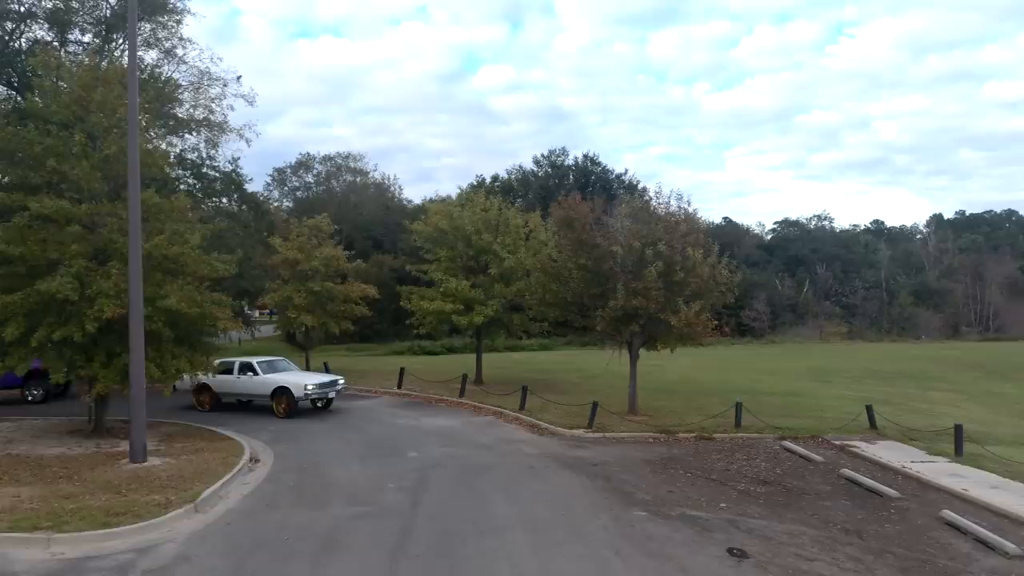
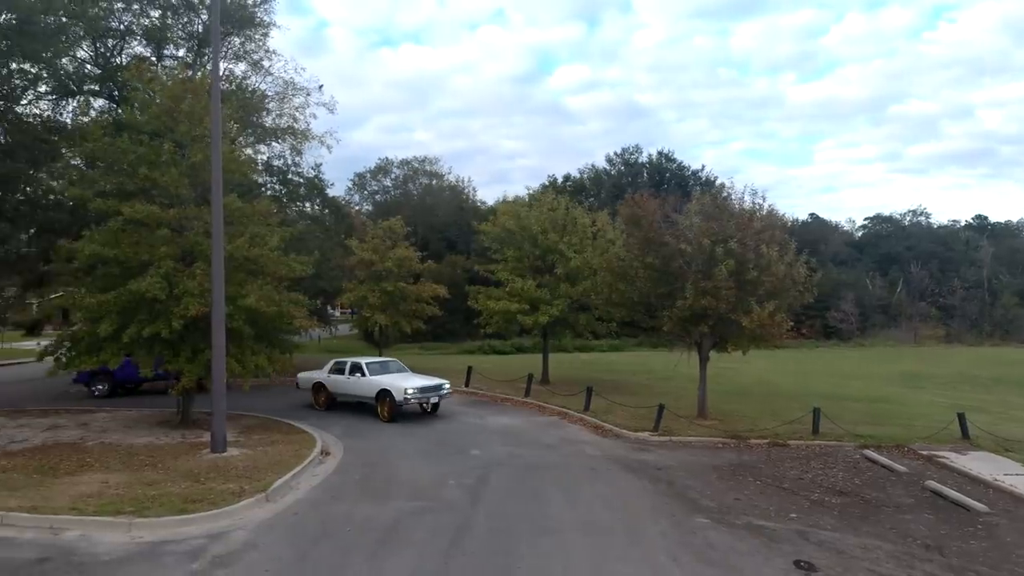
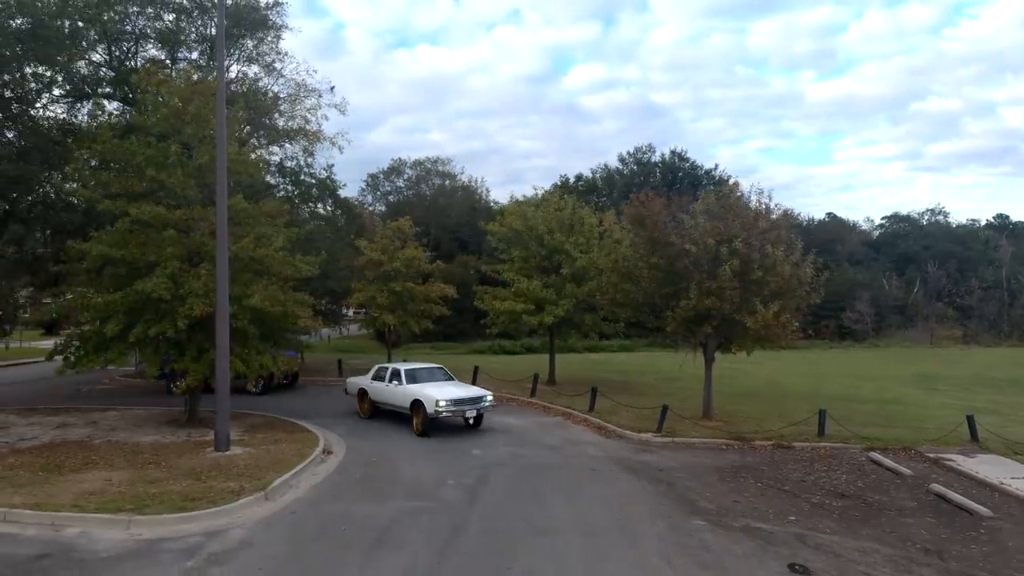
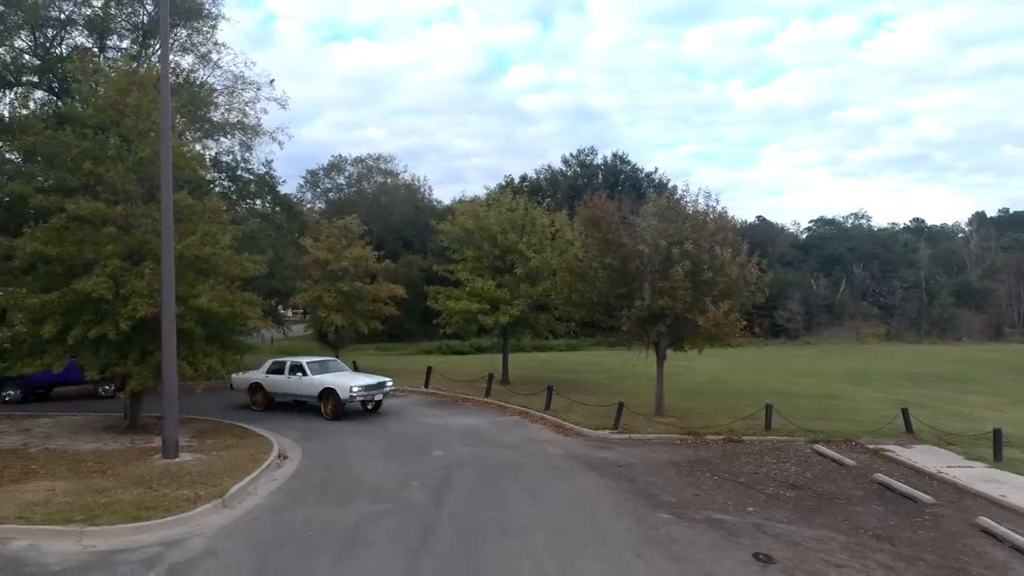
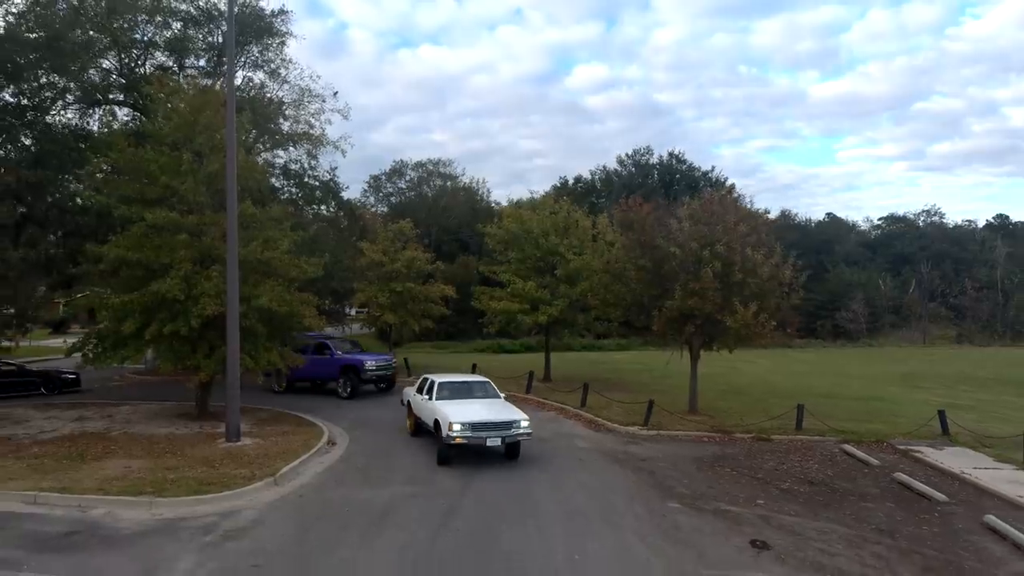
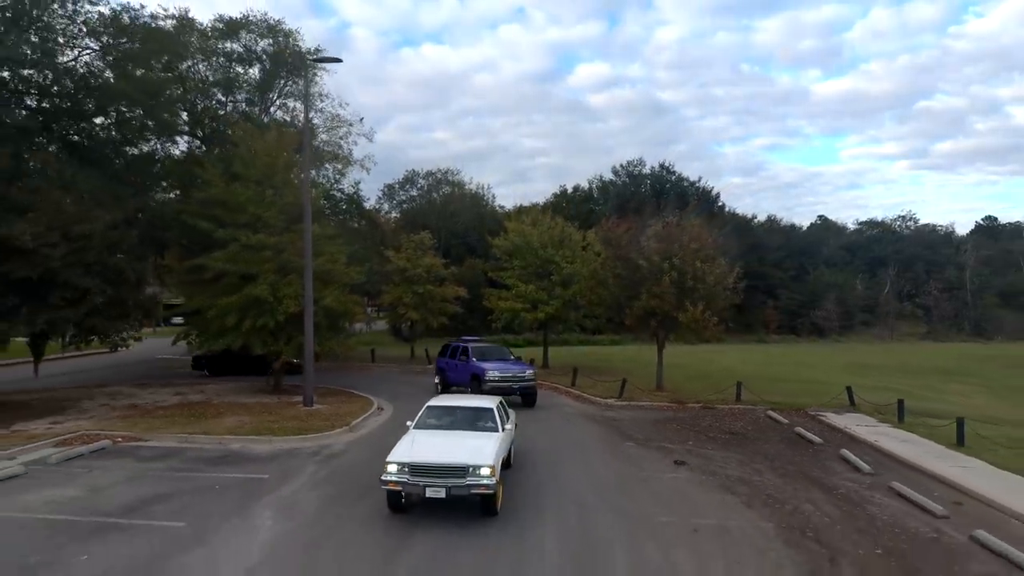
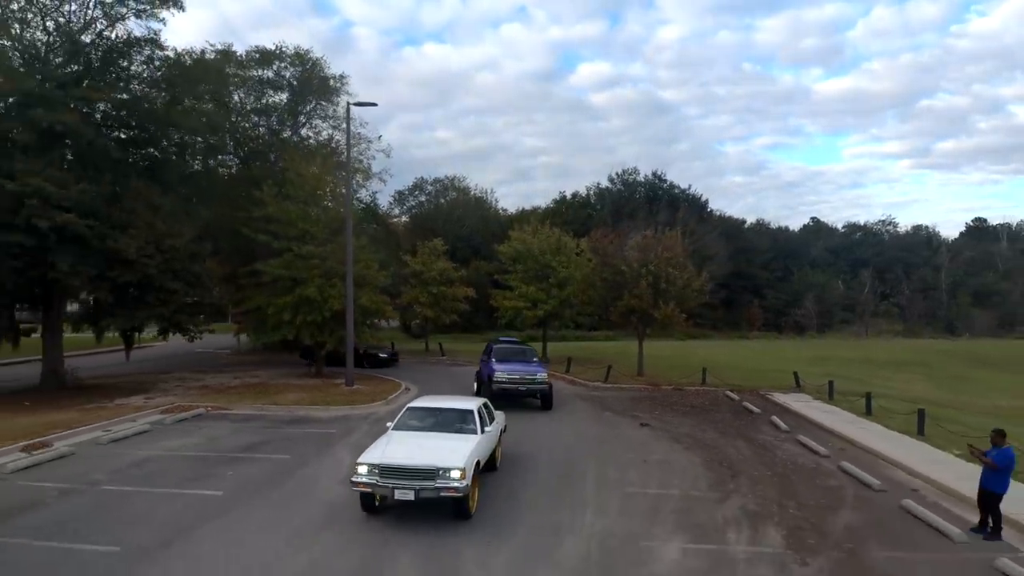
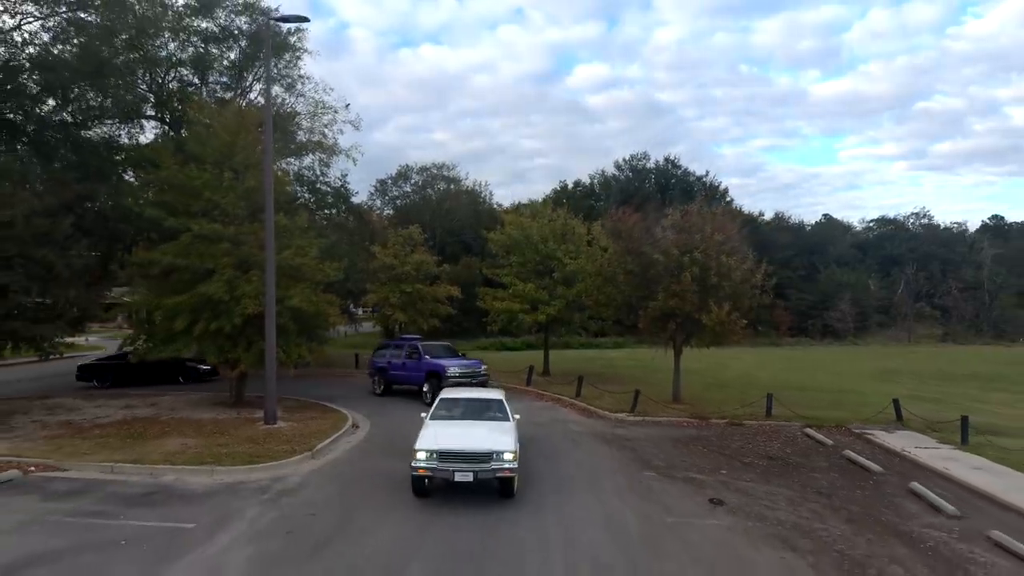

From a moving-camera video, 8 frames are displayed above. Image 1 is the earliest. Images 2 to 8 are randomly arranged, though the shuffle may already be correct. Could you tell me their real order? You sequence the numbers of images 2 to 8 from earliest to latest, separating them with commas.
4, 2, 3, 5, 8, 6, 7
